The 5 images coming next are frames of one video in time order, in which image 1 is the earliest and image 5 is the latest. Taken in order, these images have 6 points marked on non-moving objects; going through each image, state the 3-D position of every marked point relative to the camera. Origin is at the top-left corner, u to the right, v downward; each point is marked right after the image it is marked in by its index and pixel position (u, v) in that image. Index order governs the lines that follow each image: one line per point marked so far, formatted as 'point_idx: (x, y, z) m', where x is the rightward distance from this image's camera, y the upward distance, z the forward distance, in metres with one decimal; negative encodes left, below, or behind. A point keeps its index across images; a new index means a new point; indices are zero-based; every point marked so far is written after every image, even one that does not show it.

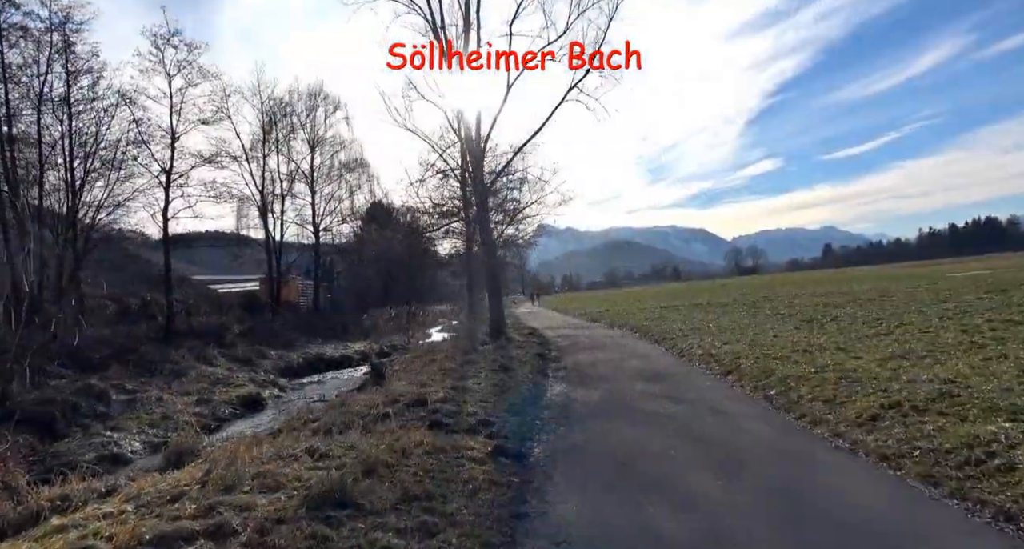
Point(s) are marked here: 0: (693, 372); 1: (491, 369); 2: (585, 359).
0: (+3.5, -1.9, +11.7) m
1: (-0.5, -2.2, +13.8) m
2: (+2.0, -2.3, +16.5) m
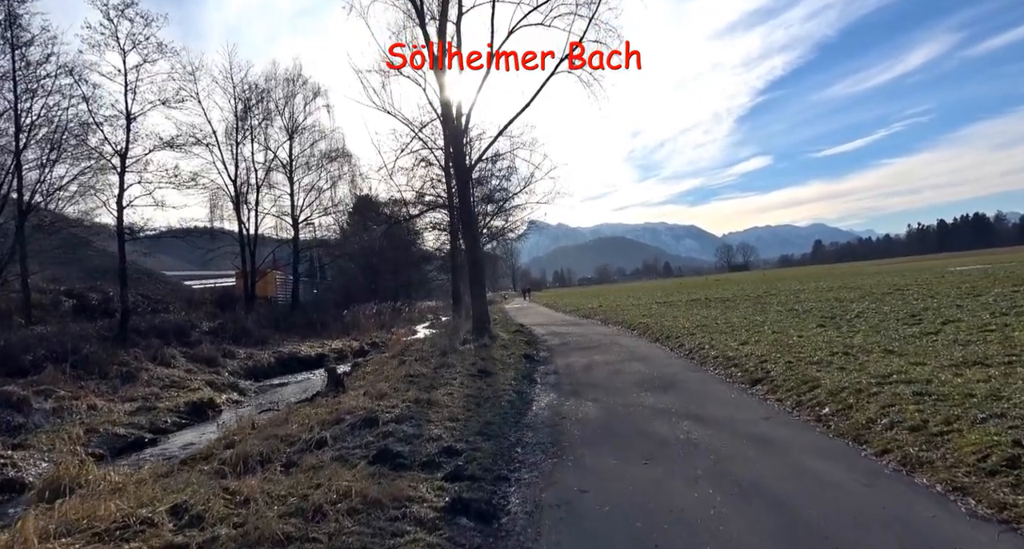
0: (+3.2, -1.7, +9.7) m
1: (-0.8, -1.9, +11.7) m
2: (+1.6, -2.1, +14.5) m
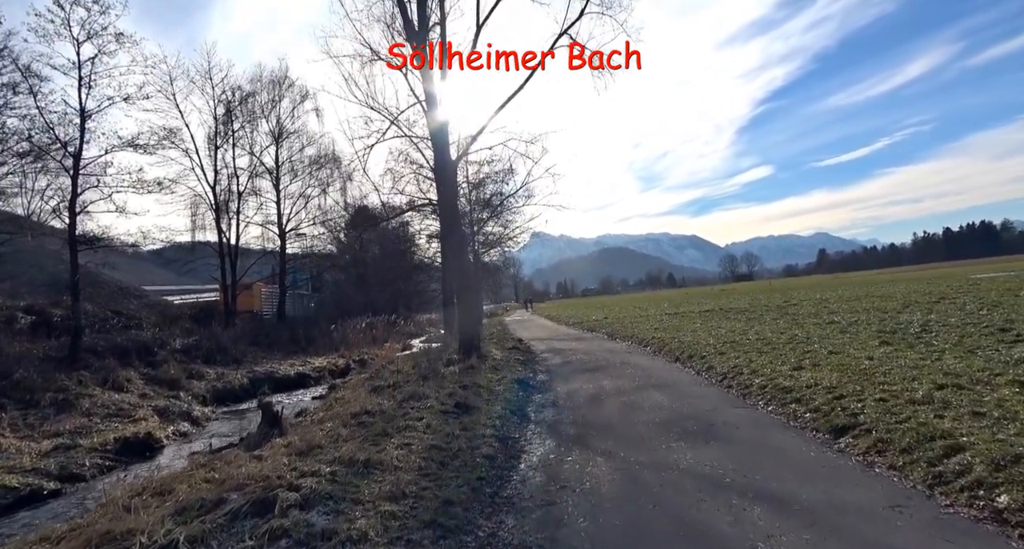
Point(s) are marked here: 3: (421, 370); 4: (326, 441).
0: (+3.0, -1.7, +7.0) m
1: (-1.1, -2.0, +9.1) m
2: (+1.4, -2.2, +11.8) m
3: (-2.3, -2.4, +15.4) m
4: (-2.2, -2.0, +7.1) m
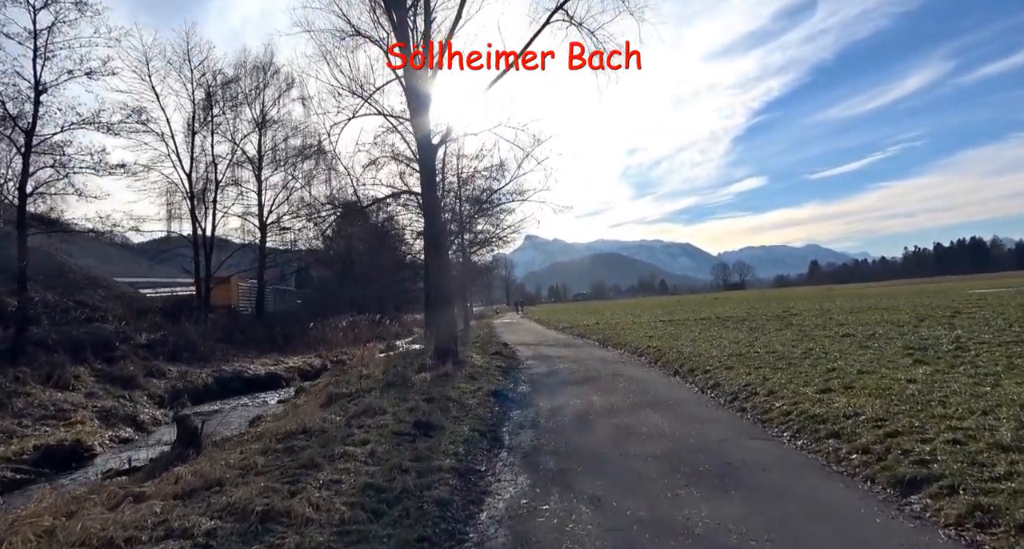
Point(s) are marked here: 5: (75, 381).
0: (+2.6, -1.7, +5.4) m
1: (-1.4, -1.9, +7.4) m
2: (+1.0, -2.2, +10.2) m
3: (-2.8, -2.3, +13.8) m
4: (-2.5, -1.8, +5.5) m
5: (-14.2, -3.5, +19.8) m
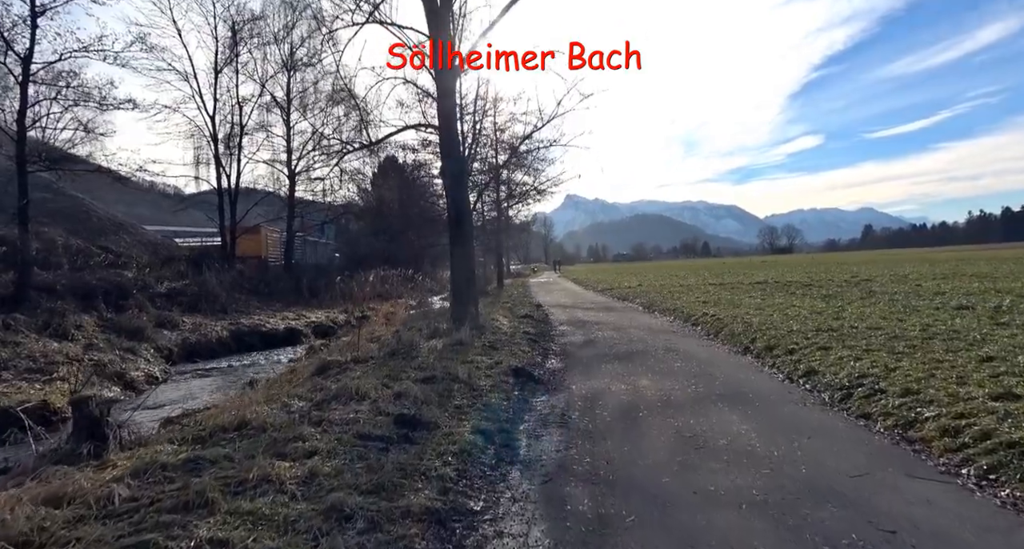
0: (+2.6, -1.4, +2.9) m
1: (-1.3, -1.4, +5.2) m
2: (+1.3, -1.5, +7.8) m
3: (-2.2, -1.3, +11.7) m
4: (-2.5, -1.4, +3.3) m
5: (-13.3, -1.7, +18.4) m
